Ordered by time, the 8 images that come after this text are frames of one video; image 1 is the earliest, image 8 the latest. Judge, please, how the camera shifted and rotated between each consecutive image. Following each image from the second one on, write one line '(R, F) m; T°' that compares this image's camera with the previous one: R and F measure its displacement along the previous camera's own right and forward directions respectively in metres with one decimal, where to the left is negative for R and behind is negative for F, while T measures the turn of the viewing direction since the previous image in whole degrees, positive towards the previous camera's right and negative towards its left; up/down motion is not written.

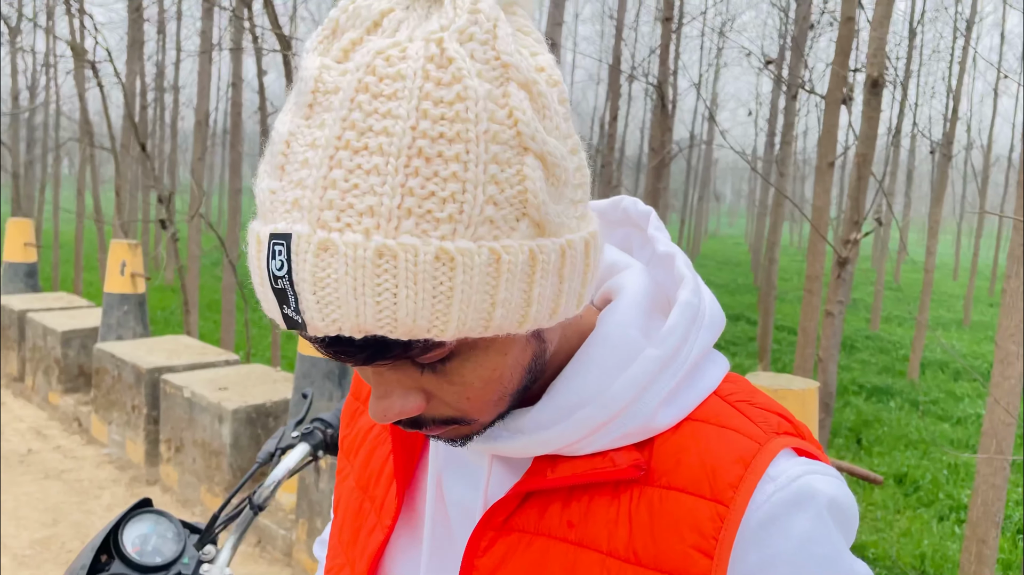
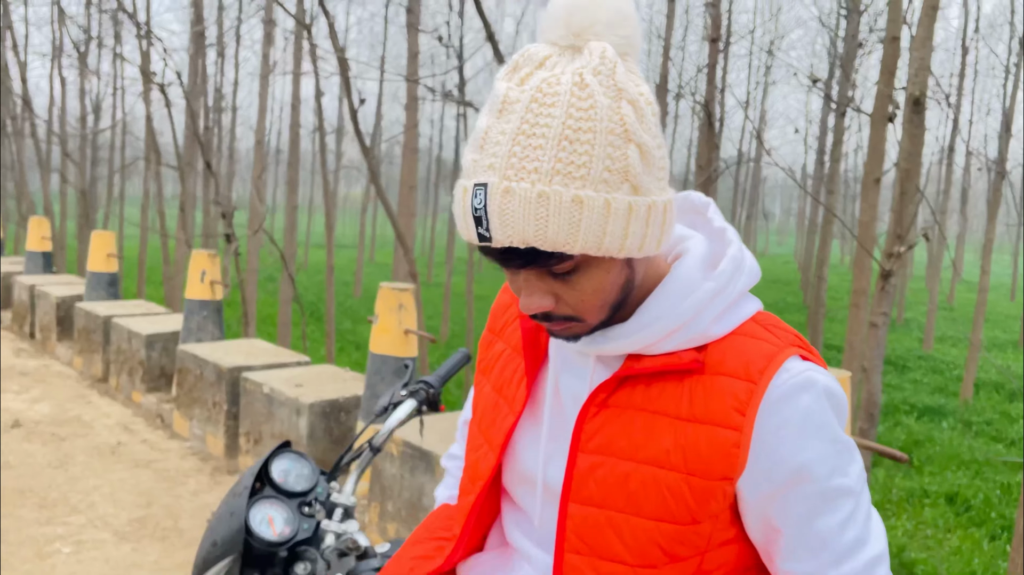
(-0.1, -0.3) m; -3°
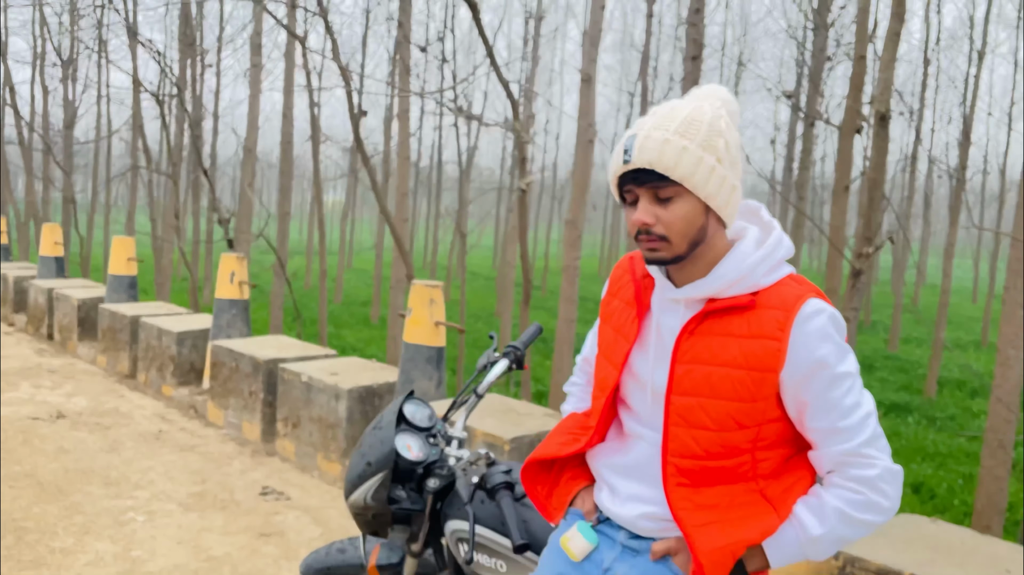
(-0.2, -0.5) m; +2°
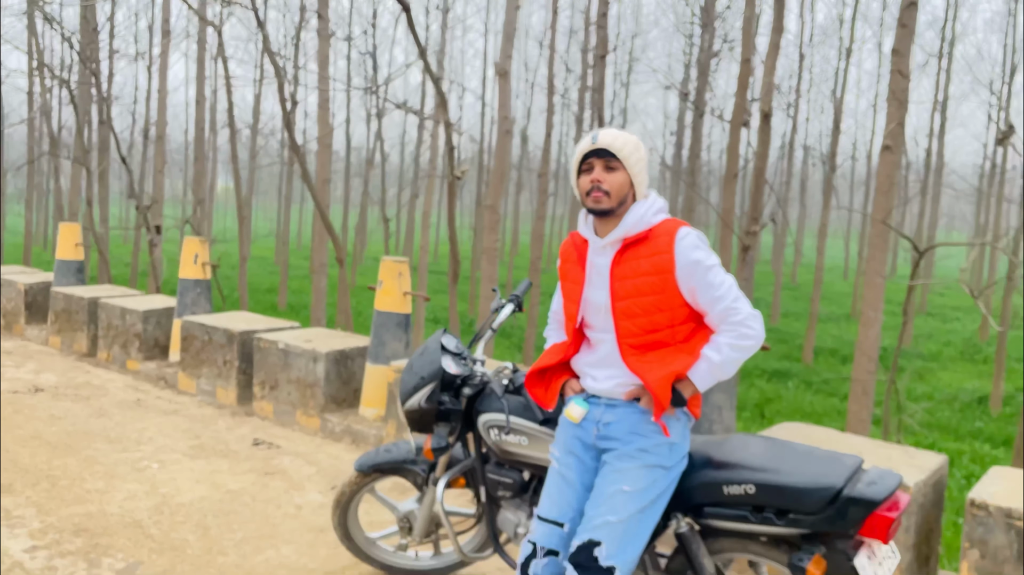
(-0.4, -0.8) m; +7°
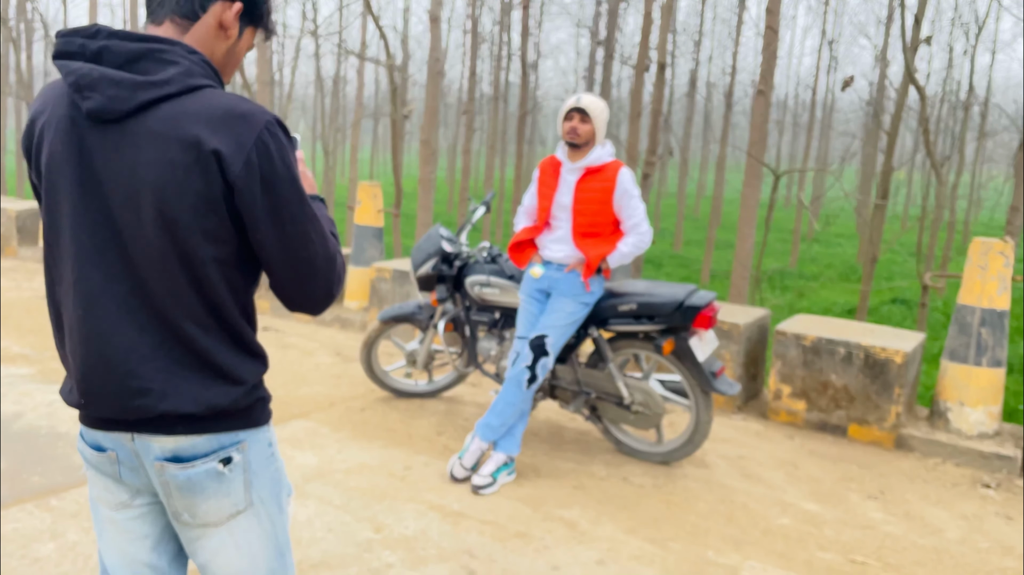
(-0.3, -1.5) m; +6°
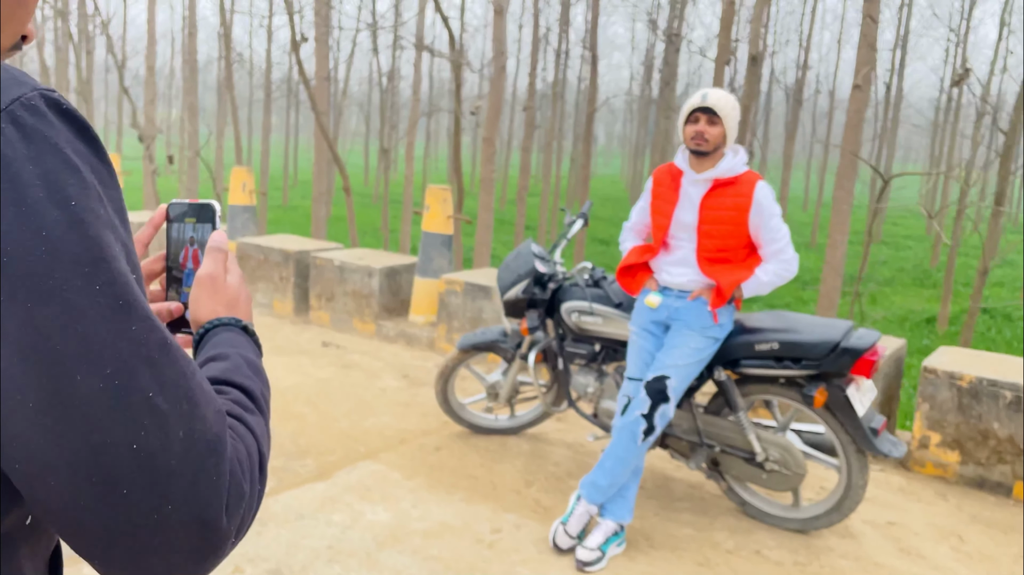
(-0.2, +0.6) m; -3°
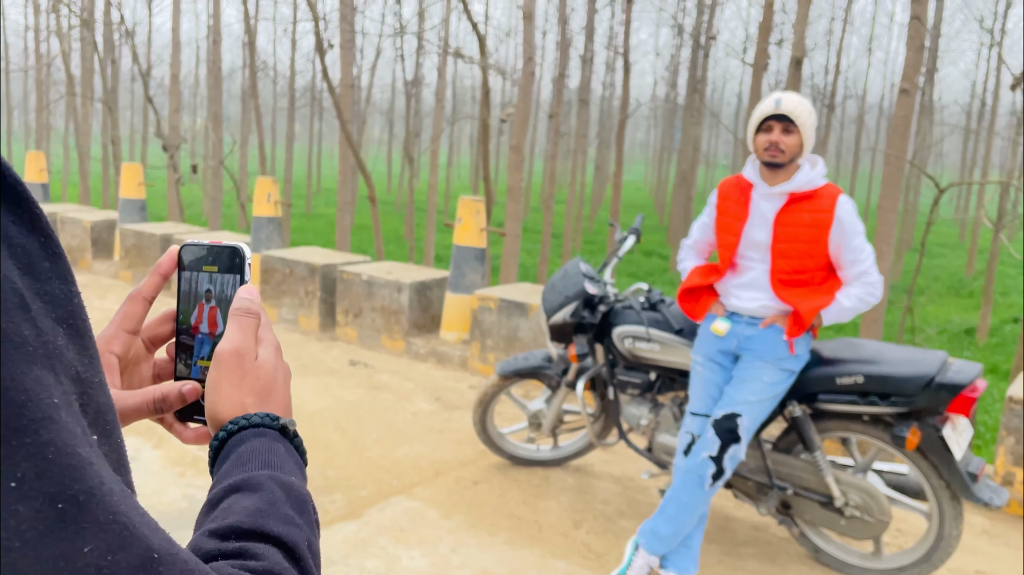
(-0.1, +0.3) m; -1°
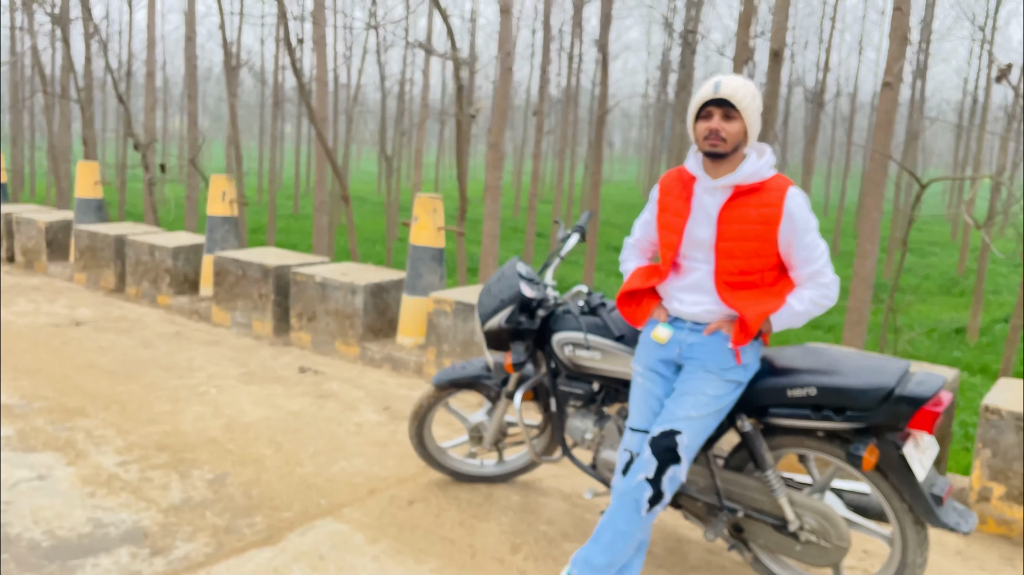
(+0.2, +0.3) m; 0°
